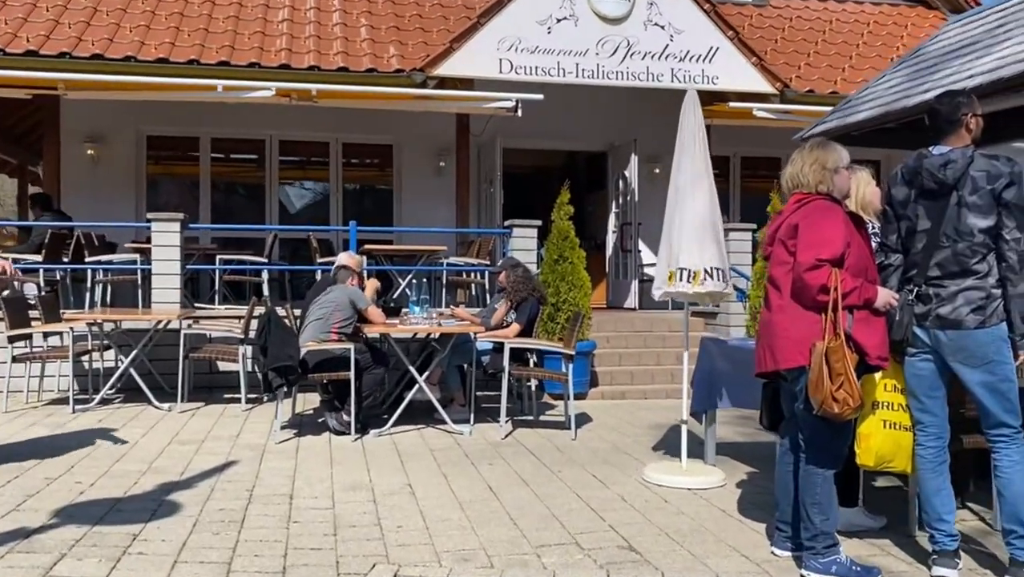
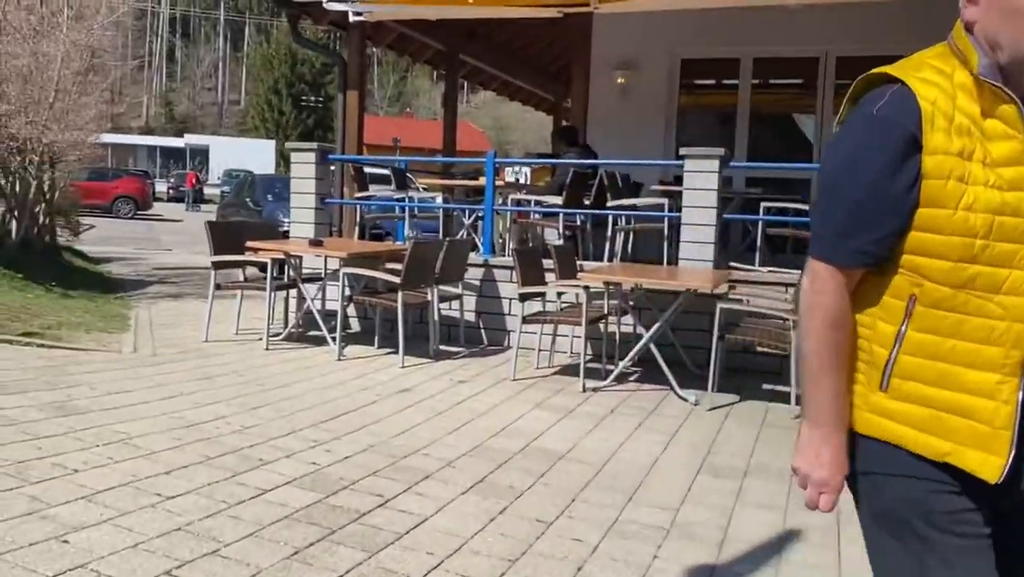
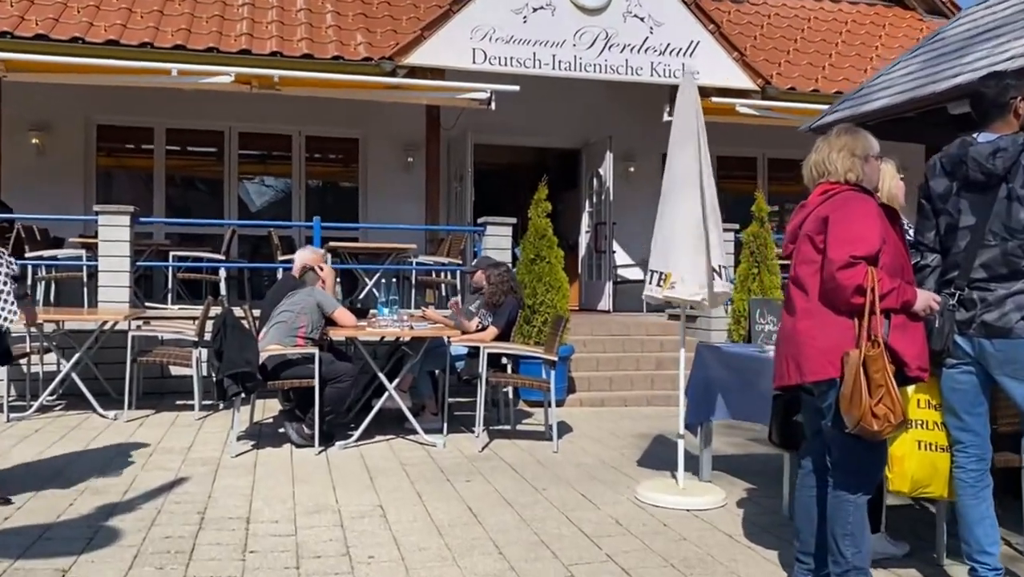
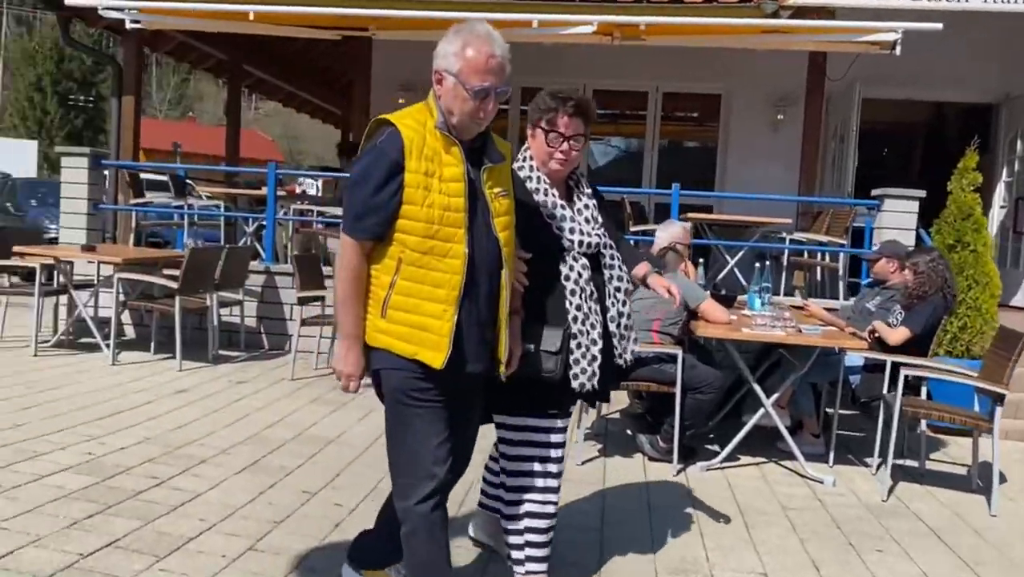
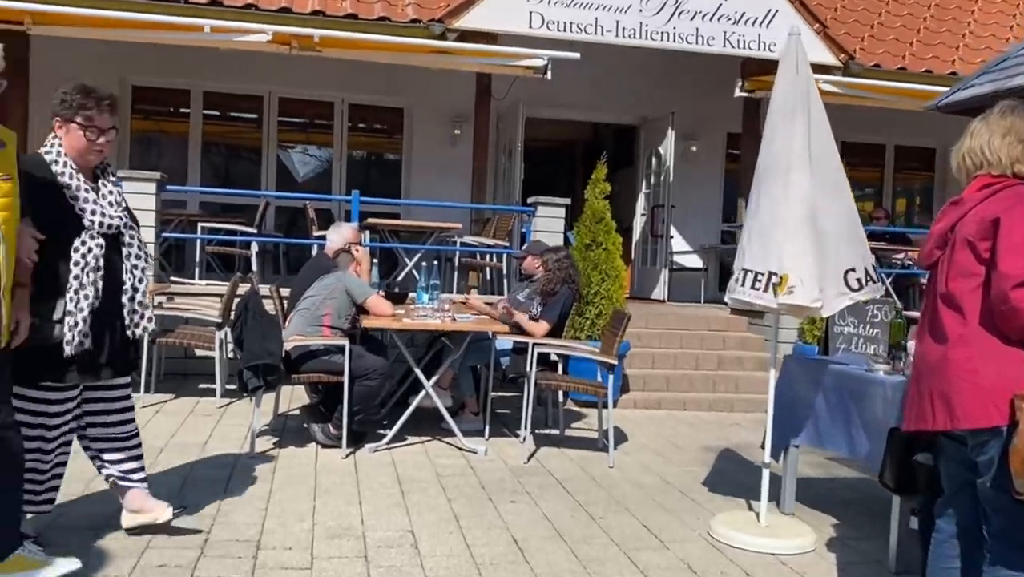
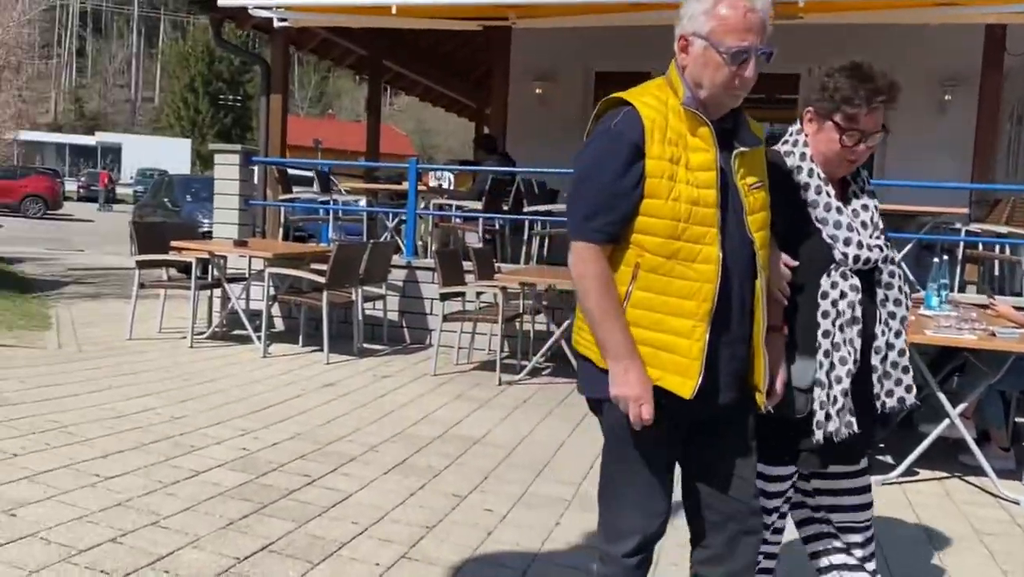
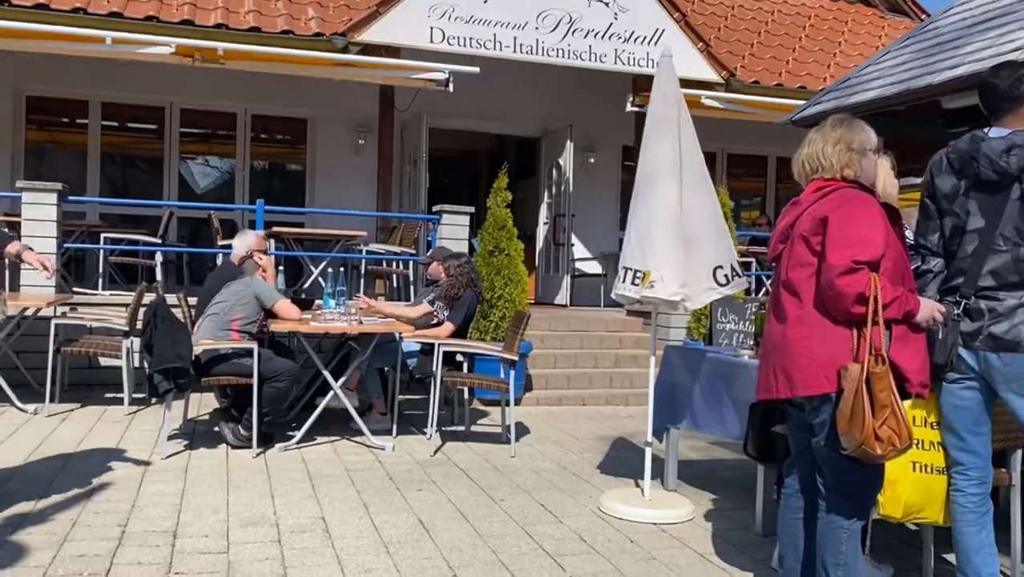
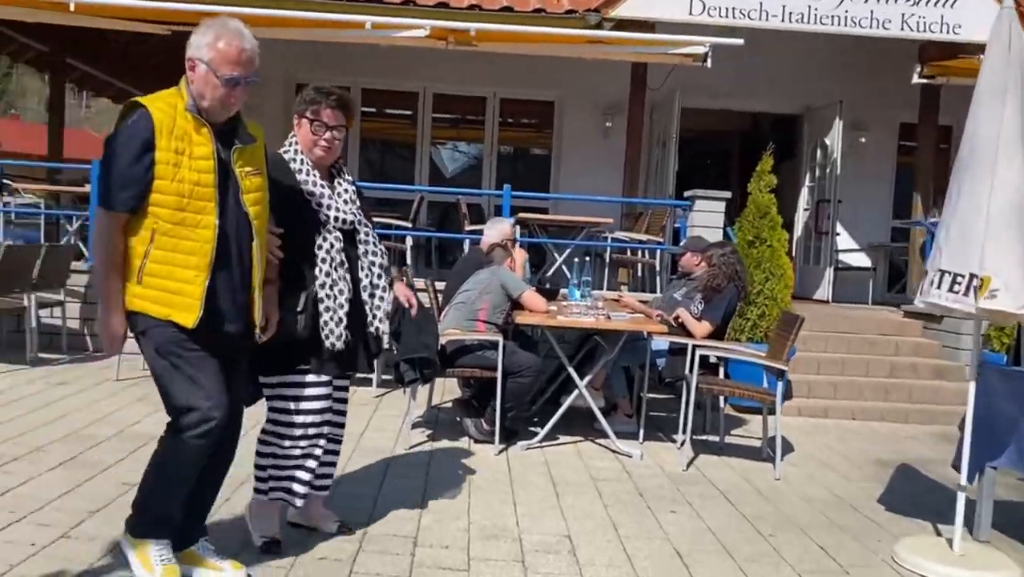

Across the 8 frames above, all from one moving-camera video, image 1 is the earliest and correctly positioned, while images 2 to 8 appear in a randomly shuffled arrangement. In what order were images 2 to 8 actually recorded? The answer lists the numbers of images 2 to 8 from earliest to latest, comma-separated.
3, 7, 5, 8, 4, 6, 2
